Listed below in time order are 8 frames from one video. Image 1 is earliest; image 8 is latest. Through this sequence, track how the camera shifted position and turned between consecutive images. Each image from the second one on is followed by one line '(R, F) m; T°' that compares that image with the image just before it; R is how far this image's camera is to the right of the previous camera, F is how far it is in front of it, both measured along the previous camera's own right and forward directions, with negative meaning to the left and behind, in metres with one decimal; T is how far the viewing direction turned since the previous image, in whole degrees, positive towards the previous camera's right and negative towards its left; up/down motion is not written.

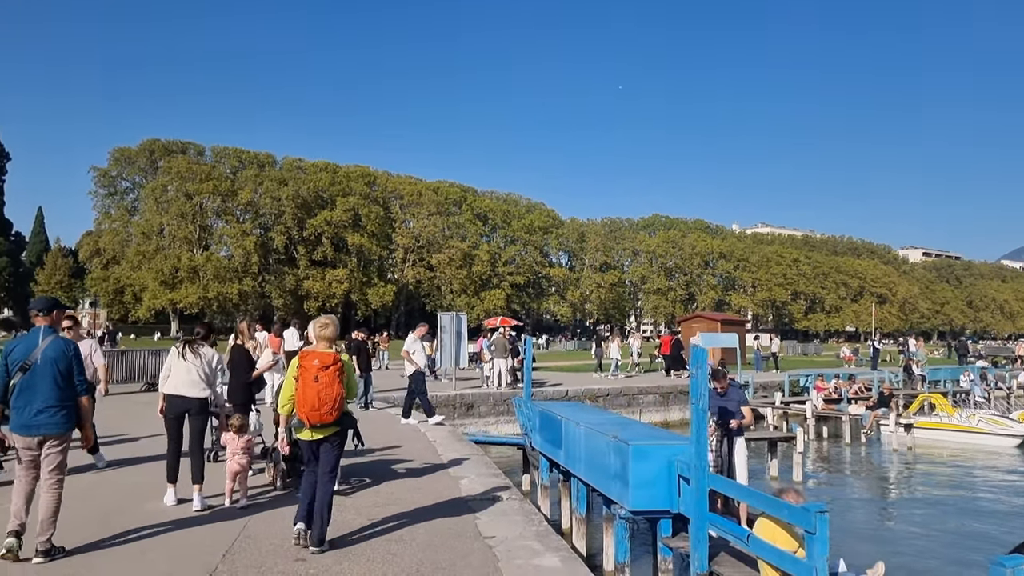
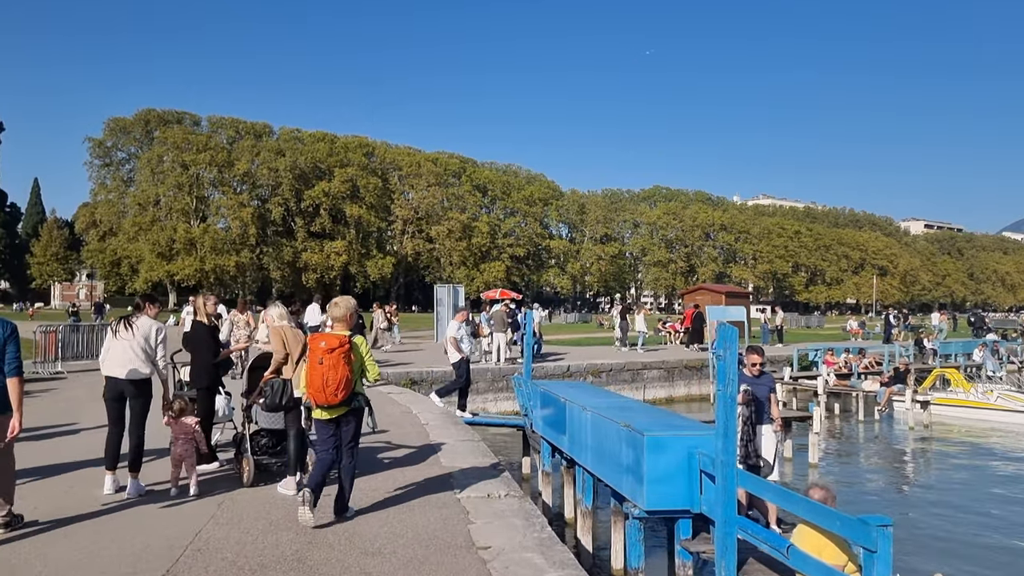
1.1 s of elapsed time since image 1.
(0.0, +0.6) m; 0°
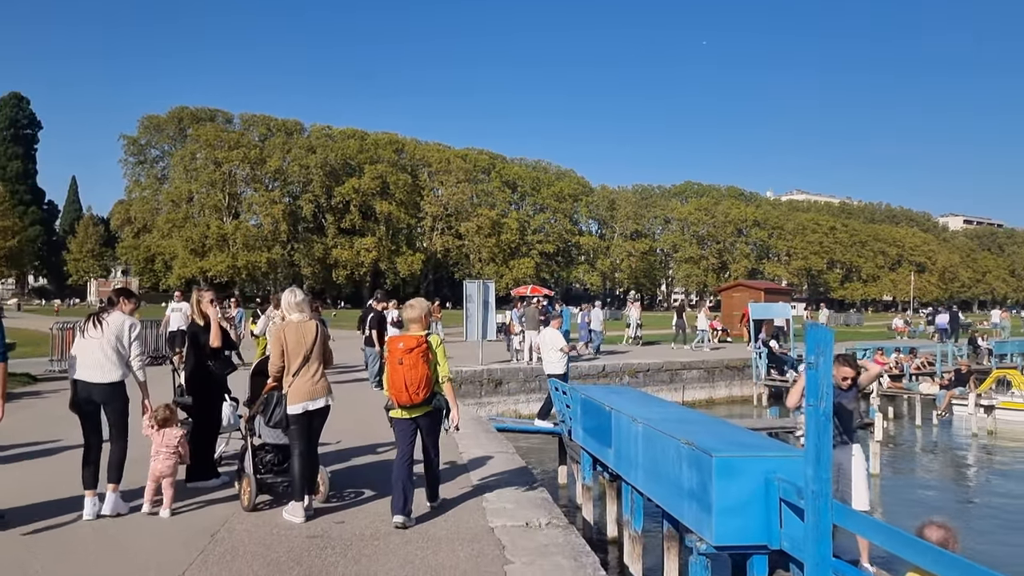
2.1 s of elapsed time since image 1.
(-0.1, +0.6) m; -2°
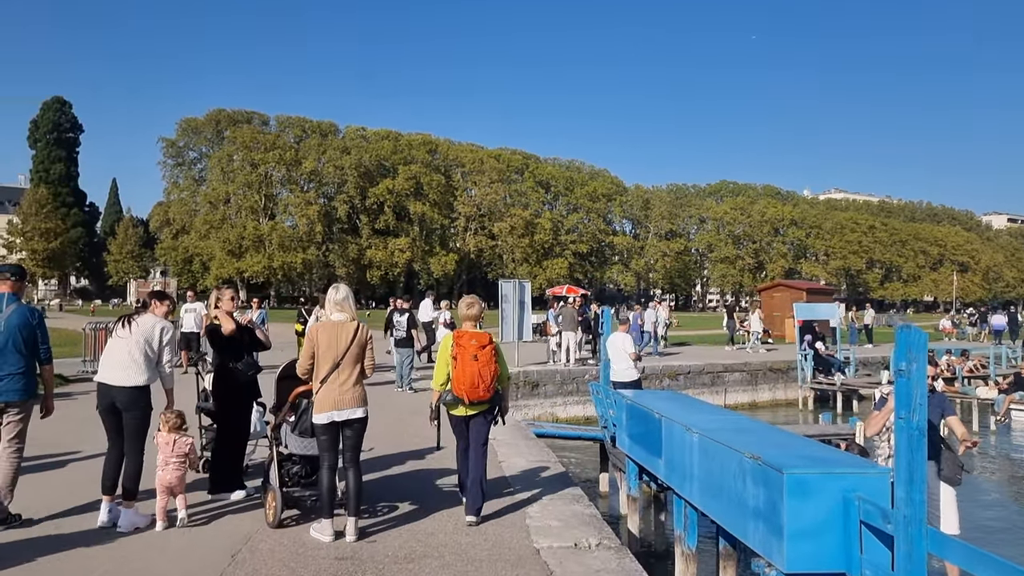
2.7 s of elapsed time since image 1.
(-0.1, +0.3) m; -2°
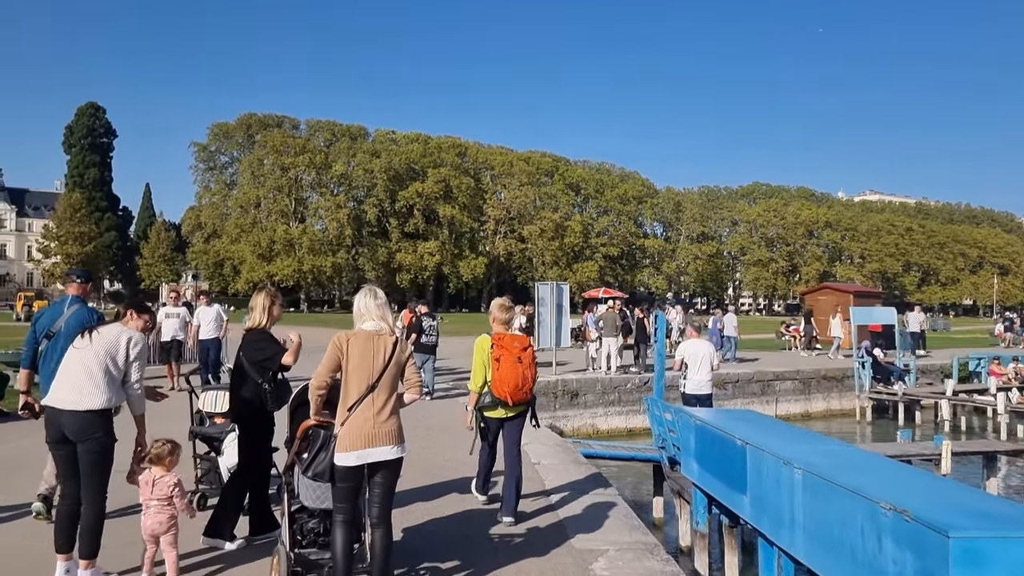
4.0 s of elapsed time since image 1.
(-0.1, +0.7) m; -2°
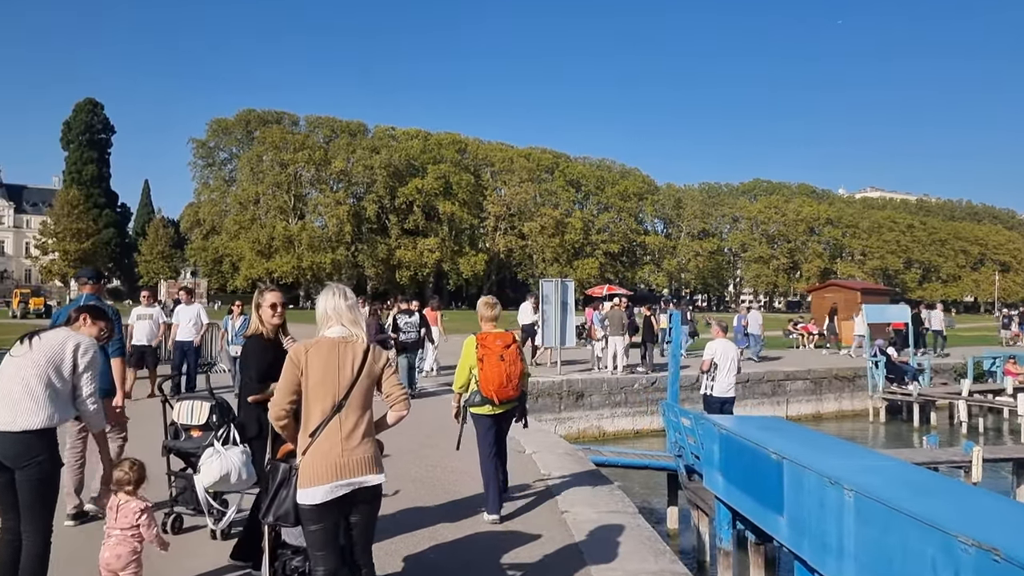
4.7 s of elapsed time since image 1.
(0.0, +0.4) m; 0°
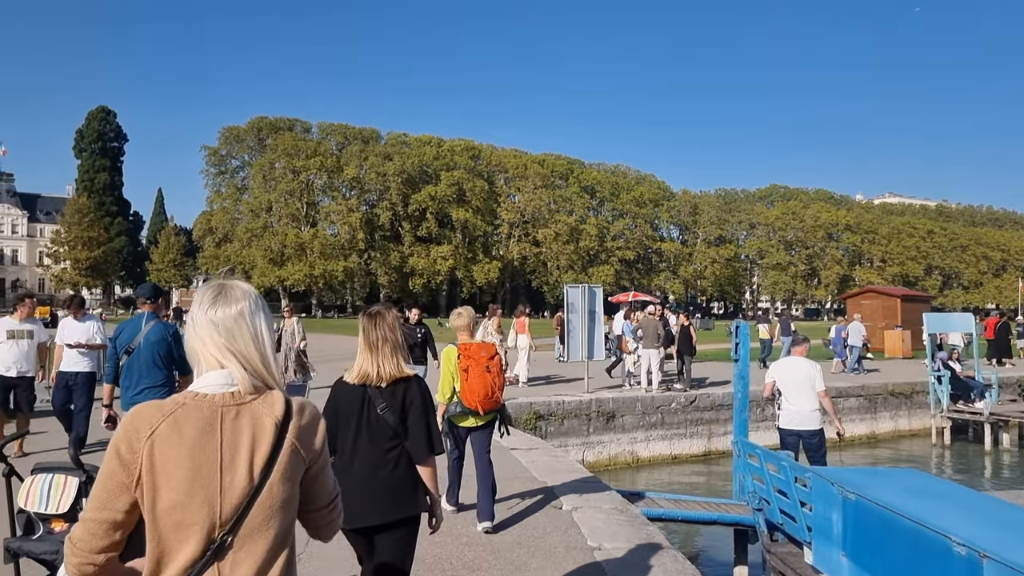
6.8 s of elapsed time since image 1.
(-0.1, +1.2) m; -1°
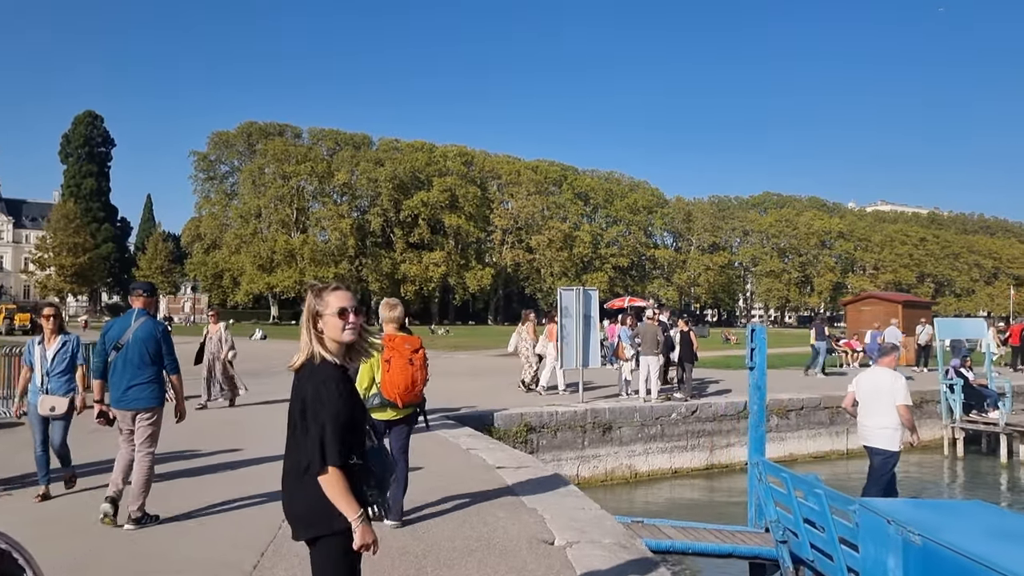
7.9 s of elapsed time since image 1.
(0.0, +0.6) m; 0°
